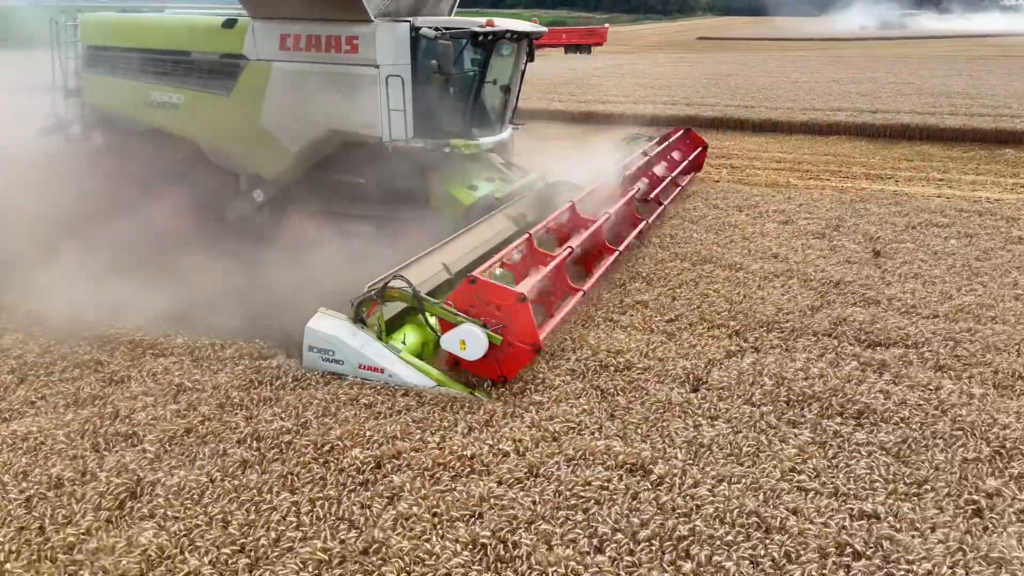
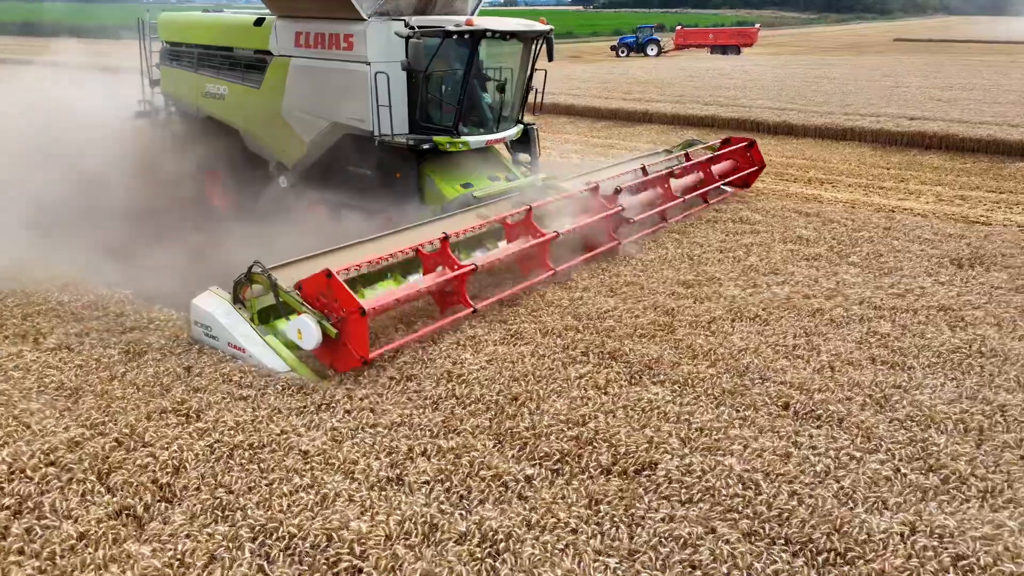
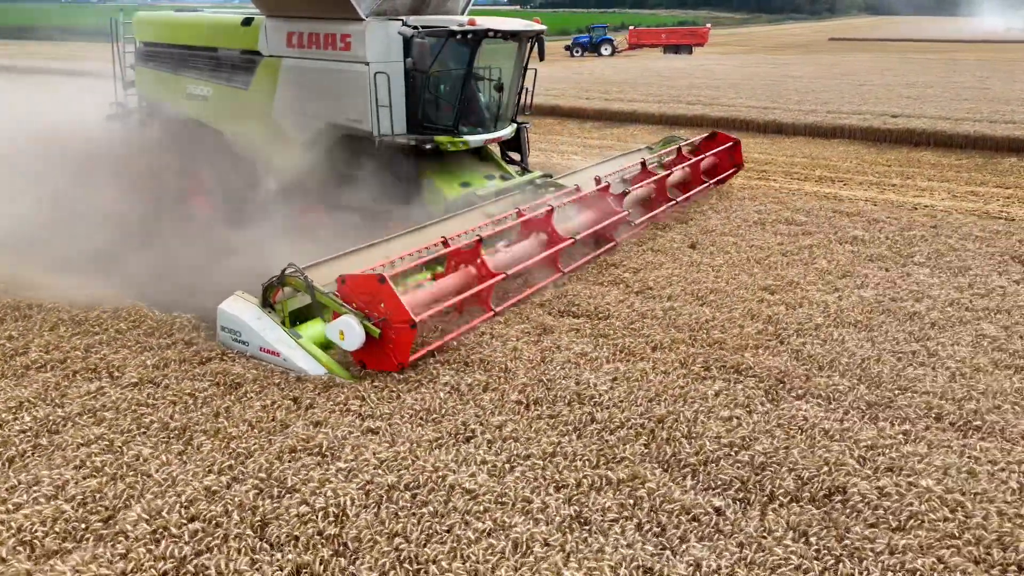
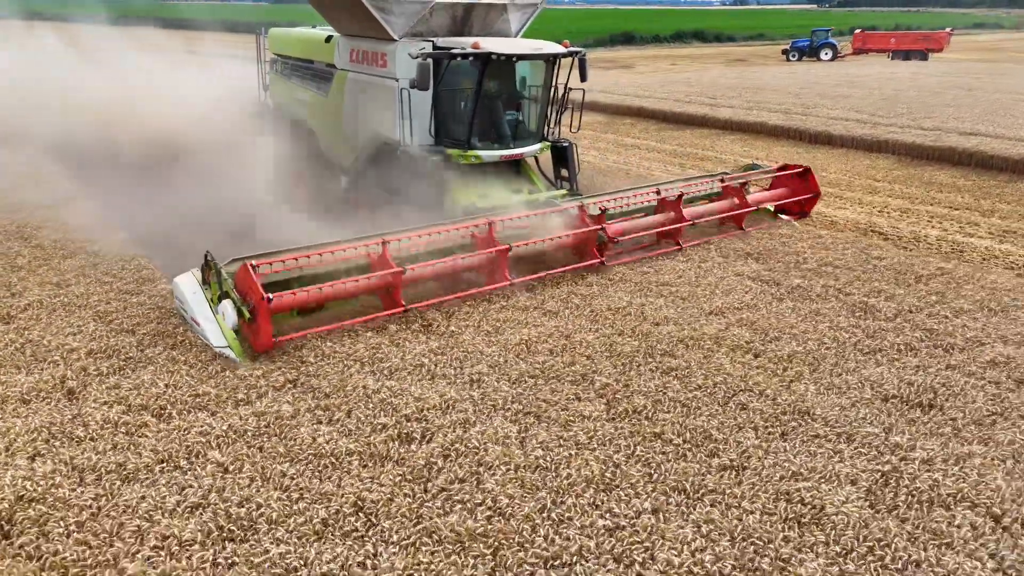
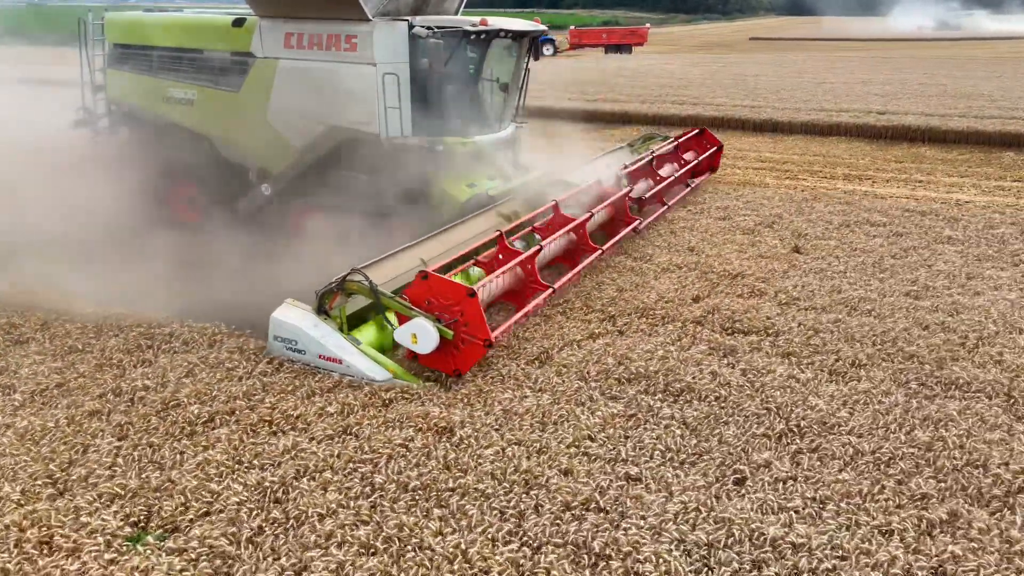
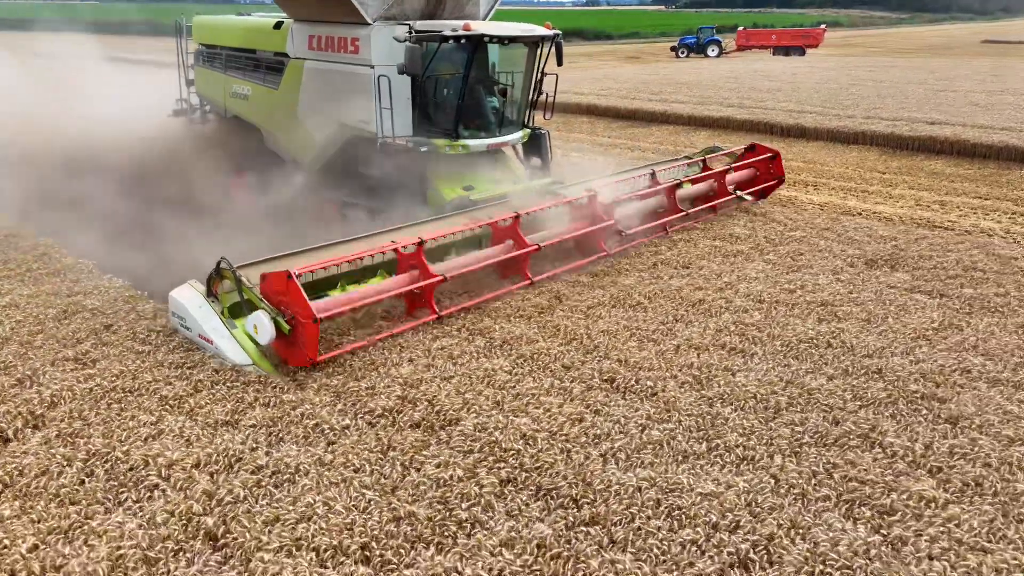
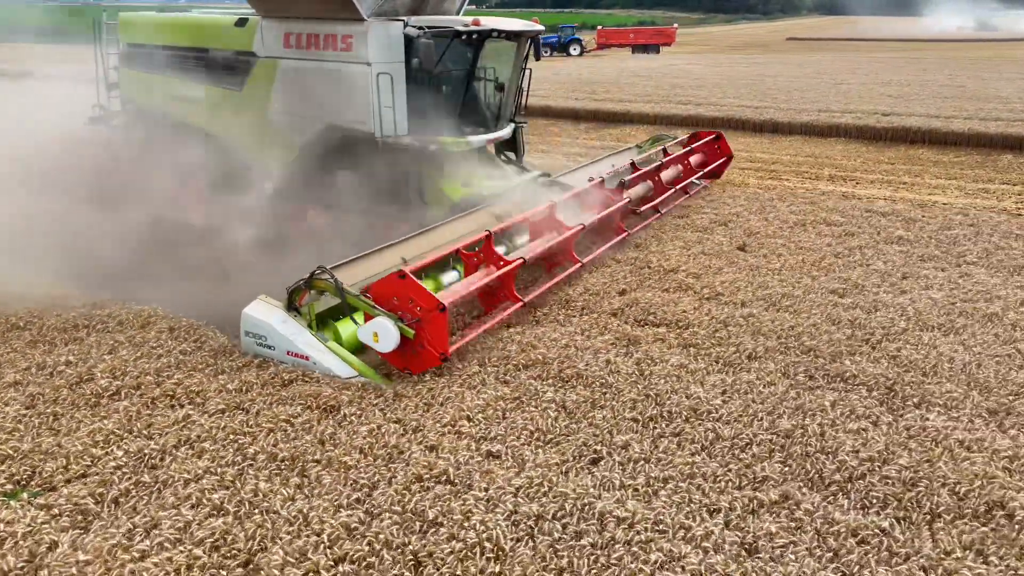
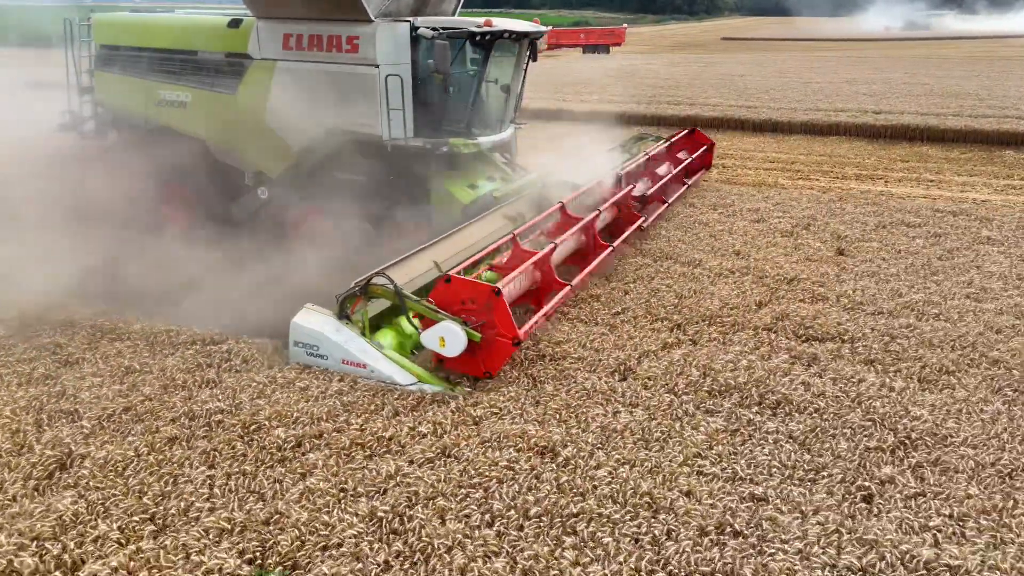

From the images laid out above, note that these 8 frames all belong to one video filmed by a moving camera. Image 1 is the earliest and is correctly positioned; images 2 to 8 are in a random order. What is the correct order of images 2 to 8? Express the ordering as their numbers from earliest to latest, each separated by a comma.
8, 5, 7, 3, 2, 6, 4
